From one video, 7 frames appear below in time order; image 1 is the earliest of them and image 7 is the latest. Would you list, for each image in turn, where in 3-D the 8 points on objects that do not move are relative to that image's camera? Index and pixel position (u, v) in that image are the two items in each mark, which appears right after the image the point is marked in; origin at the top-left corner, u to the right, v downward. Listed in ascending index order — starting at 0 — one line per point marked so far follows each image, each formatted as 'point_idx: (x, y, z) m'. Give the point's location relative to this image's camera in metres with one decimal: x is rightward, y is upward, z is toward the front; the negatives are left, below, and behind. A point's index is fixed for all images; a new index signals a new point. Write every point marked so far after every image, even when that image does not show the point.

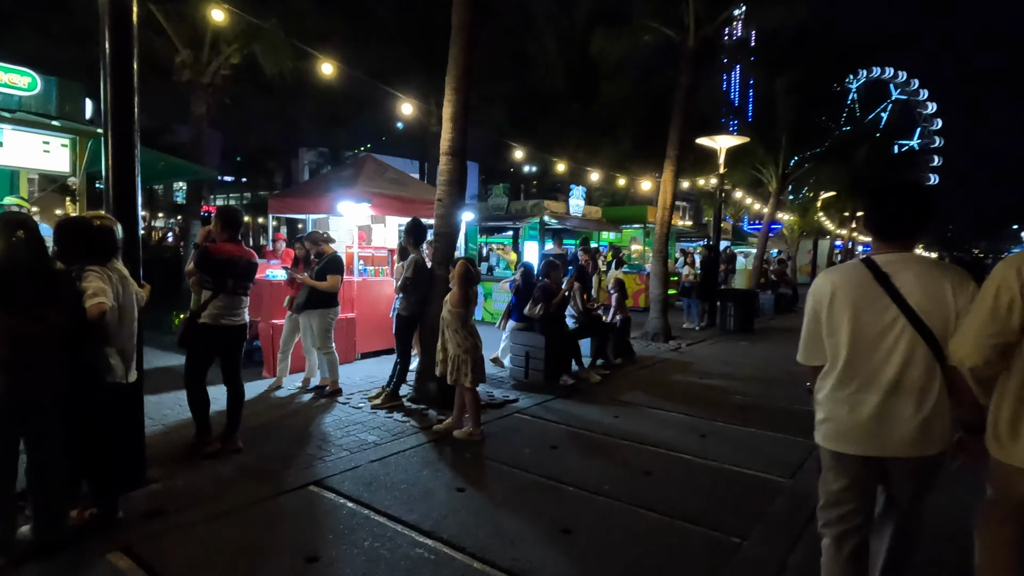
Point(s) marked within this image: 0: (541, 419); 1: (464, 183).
0: (+0.3, -1.6, +6.2) m
1: (-0.6, +1.3, +6.5) m
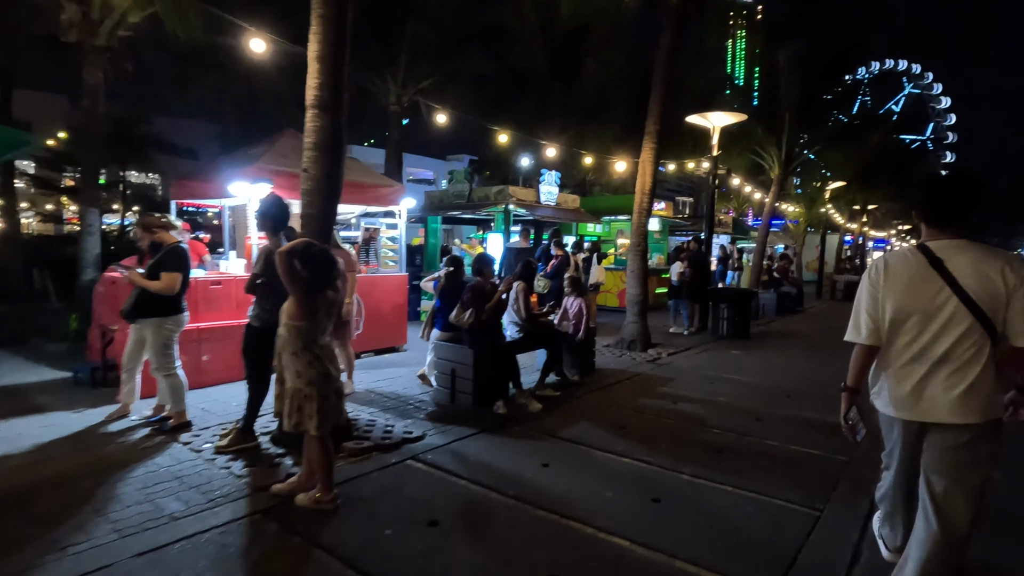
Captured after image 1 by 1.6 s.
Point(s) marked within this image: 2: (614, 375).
0: (-0.6, -1.6, +4.6) m
1: (-1.6, +1.2, +4.8) m
2: (+1.6, -1.4, +8.2) m
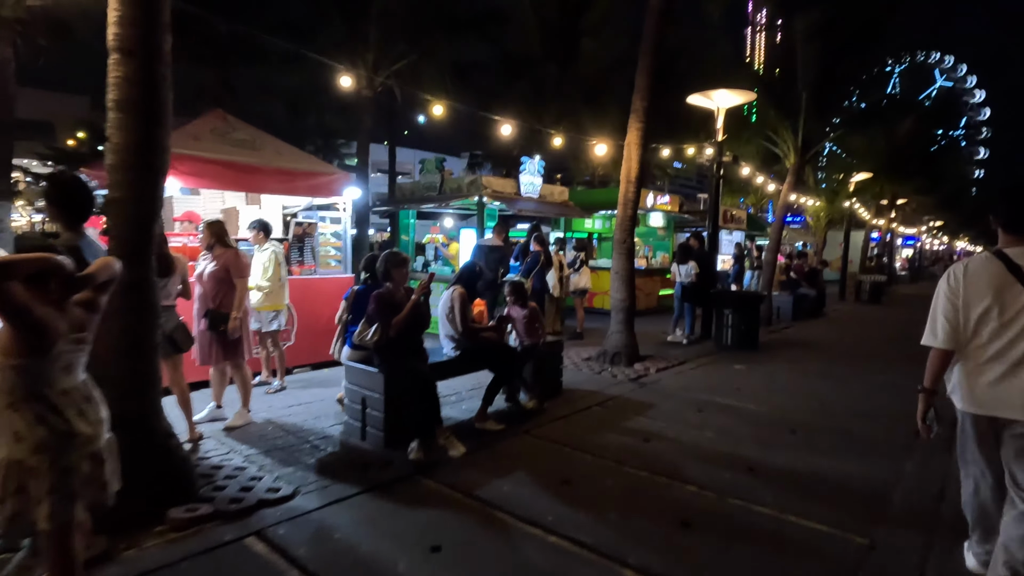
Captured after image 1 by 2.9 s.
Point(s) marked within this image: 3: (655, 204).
0: (-1.4, -1.7, +3.3) m
1: (-2.4, +1.2, +3.5) m
2: (+0.9, -1.4, +6.8) m
3: (+4.3, +2.5, +15.7) m
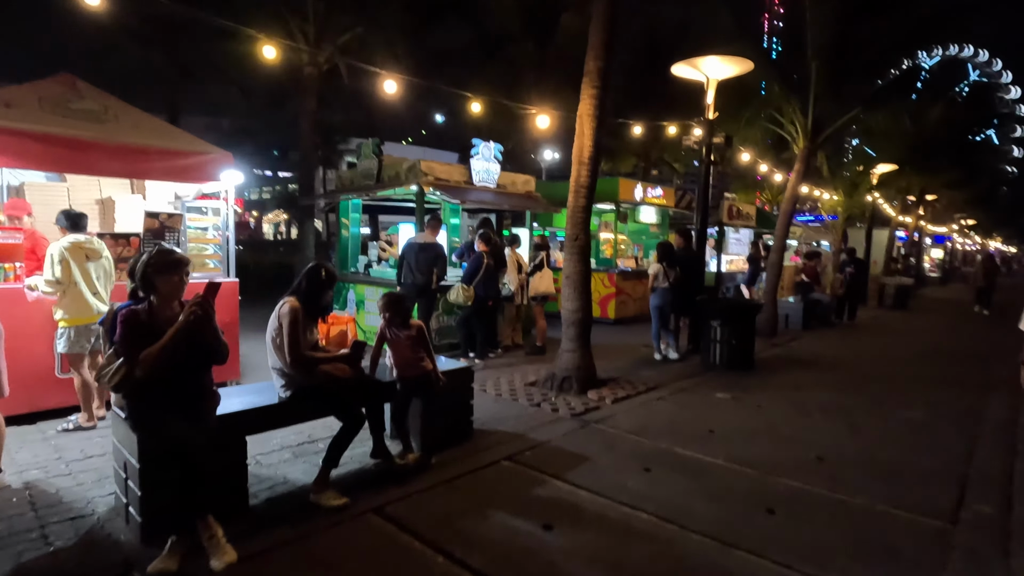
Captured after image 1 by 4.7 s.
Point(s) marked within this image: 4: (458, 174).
0: (-2.6, -1.8, +1.7) m
1: (-3.5, +1.1, +2.0) m
2: (-0.2, -1.6, +5.1) m
3: (+3.5, +2.4, +13.8) m
4: (-1.0, +2.1, +9.5) m
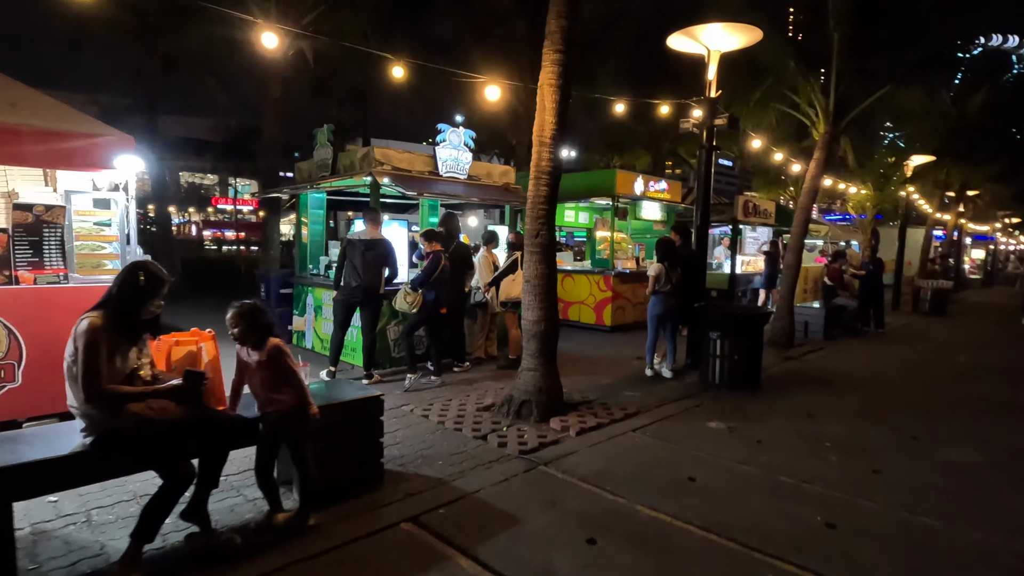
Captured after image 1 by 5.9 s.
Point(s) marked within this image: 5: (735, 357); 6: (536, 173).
0: (-3.4, -1.8, +0.7) m
1: (-4.3, +1.0, +1.0) m
2: (-0.8, -1.6, +4.0) m
3: (+3.3, +2.3, +12.6) m
4: (-1.4, +2.0, +8.4) m
5: (+3.2, -1.0, +7.5) m
6: (+0.3, +1.3, +5.8) m
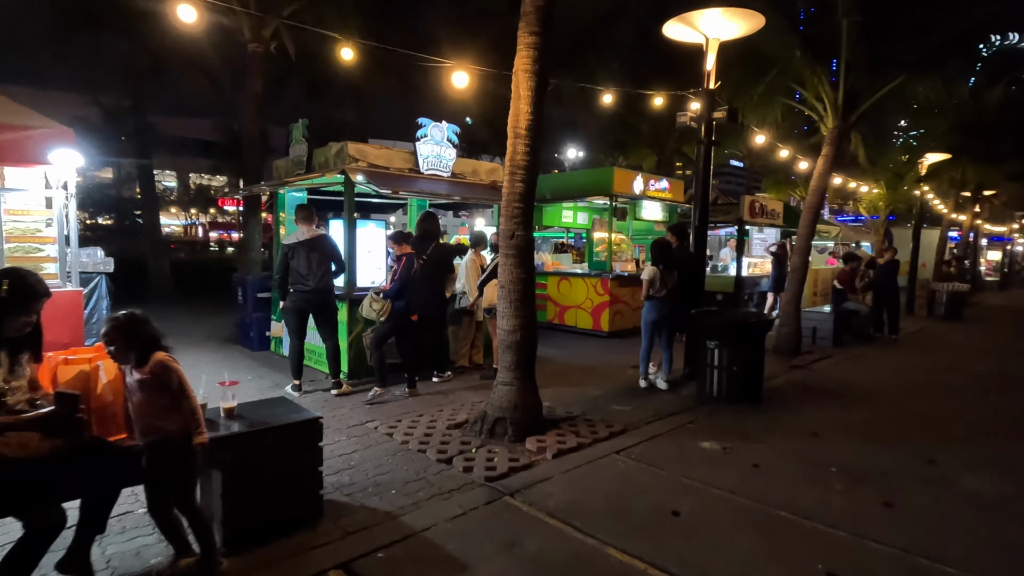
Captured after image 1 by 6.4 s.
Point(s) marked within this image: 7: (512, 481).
0: (-3.8, -1.9, +0.2) m
1: (-4.7, +1.0, +0.6) m
2: (-1.1, -1.7, +3.5) m
3: (+3.1, +2.2, +12.0) m
4: (-1.6, +1.9, +7.9) m
5: (+2.9, -1.1, +7.0) m
6: (0.0, +1.2, +5.3) m
7: (0.0, -1.6, +4.4) m
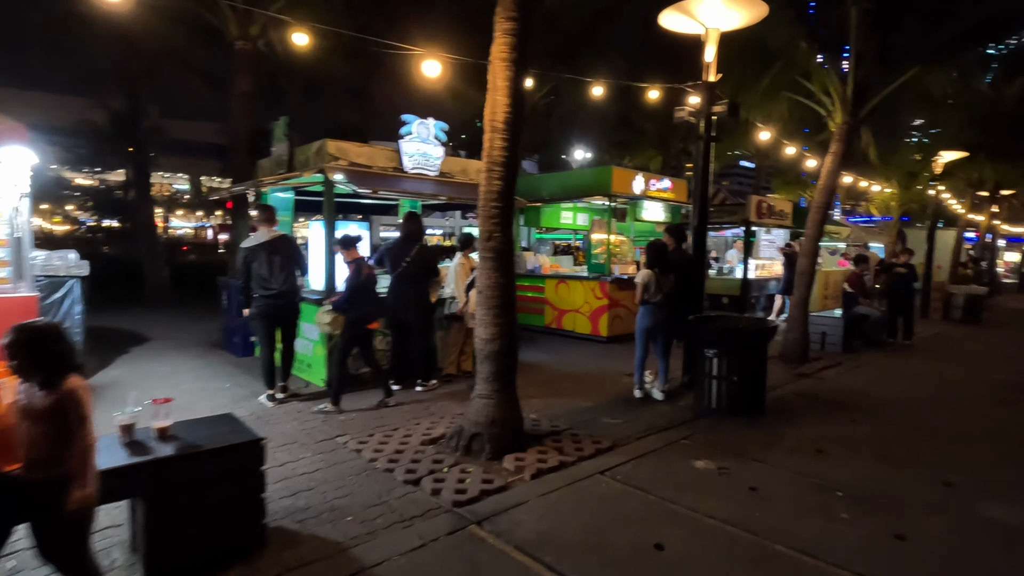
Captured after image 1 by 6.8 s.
0: (-4.1, -1.9, -0.1) m
1: (-5.0, +0.9, +0.3) m
2: (-1.4, -1.7, +3.1) m
3: (+3.0, +2.2, +11.6) m
4: (-1.8, +1.9, +7.6) m
5: (+2.8, -1.1, +6.5) m
6: (-0.2, +1.2, +4.9) m
7: (-0.2, -1.7, +4.1) m
